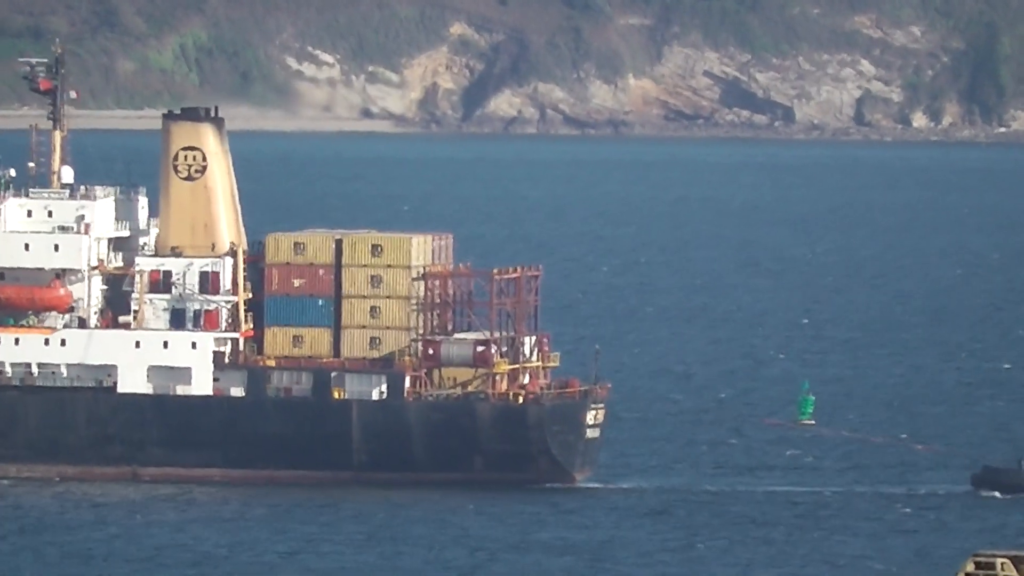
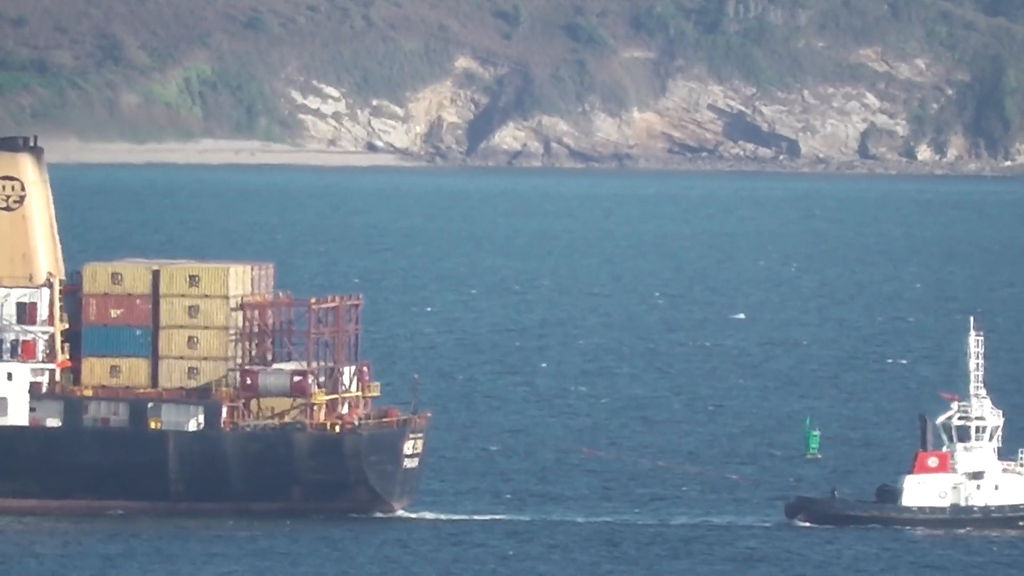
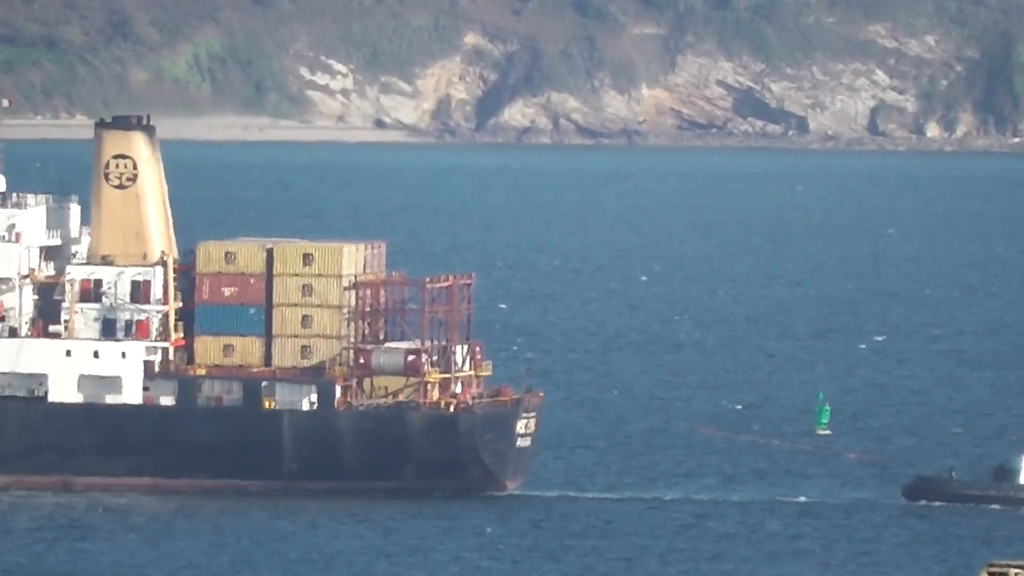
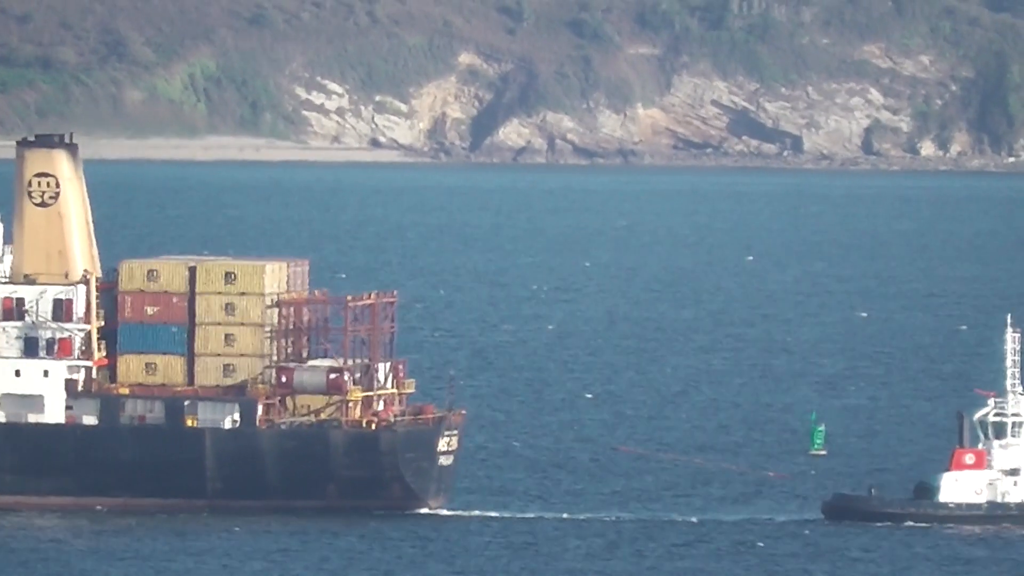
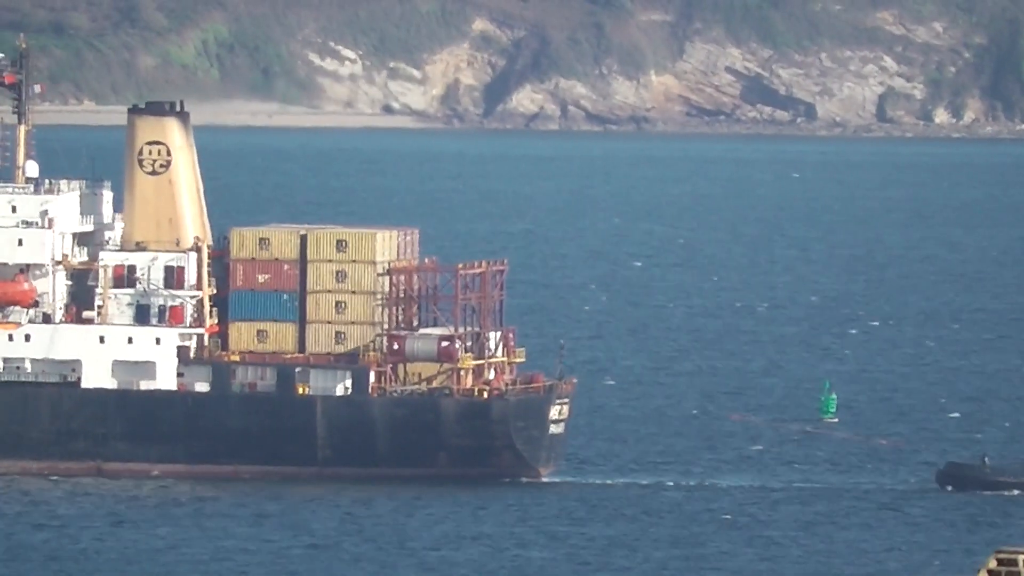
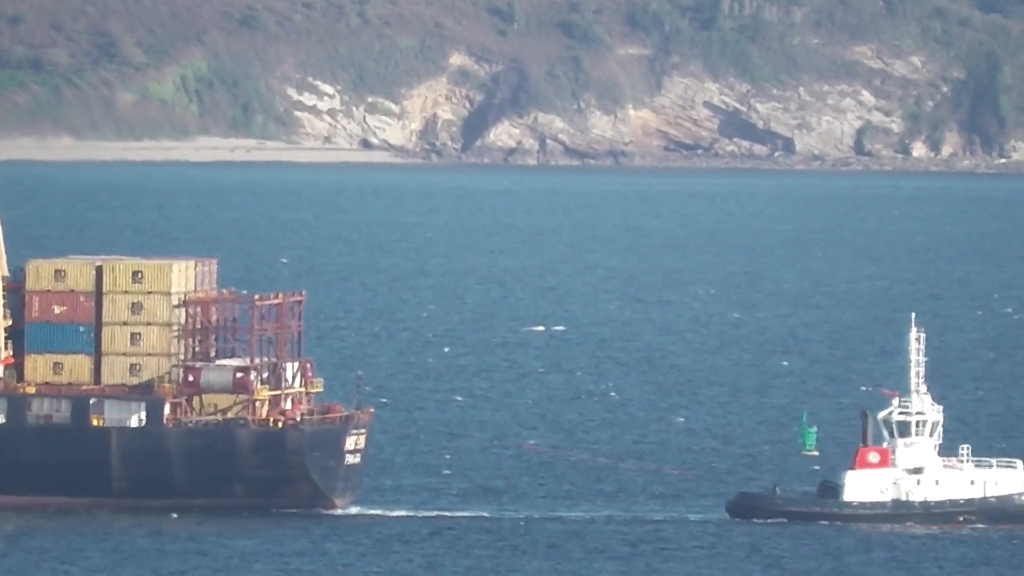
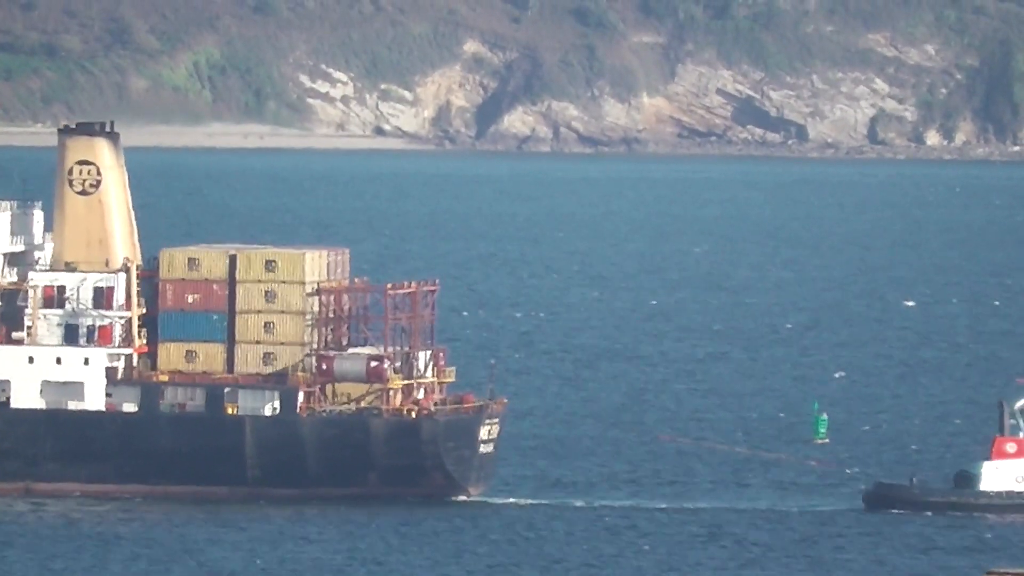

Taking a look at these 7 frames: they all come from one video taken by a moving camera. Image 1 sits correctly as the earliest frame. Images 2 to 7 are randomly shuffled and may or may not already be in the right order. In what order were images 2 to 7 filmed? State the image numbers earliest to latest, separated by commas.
5, 3, 7, 4, 2, 6
